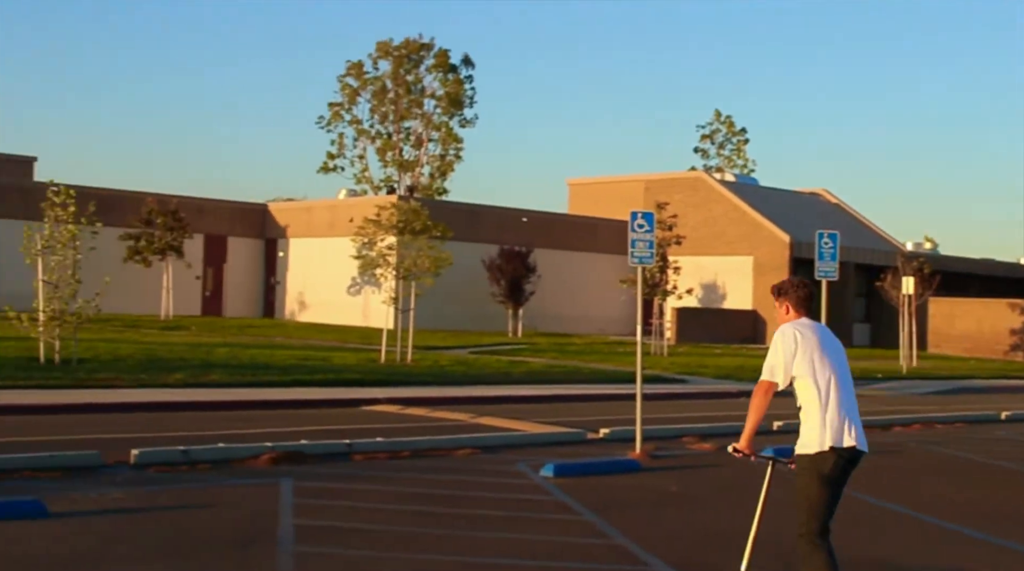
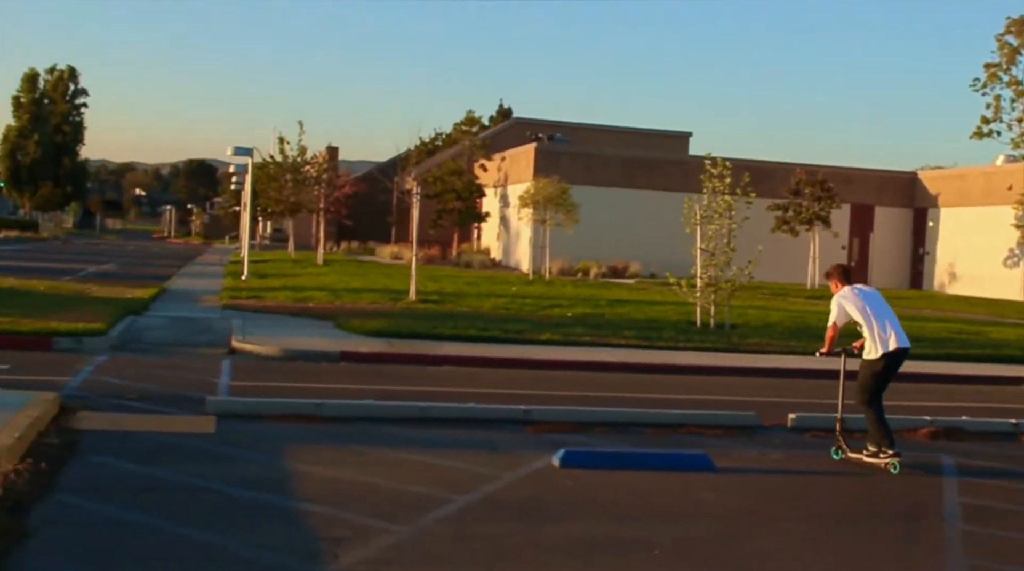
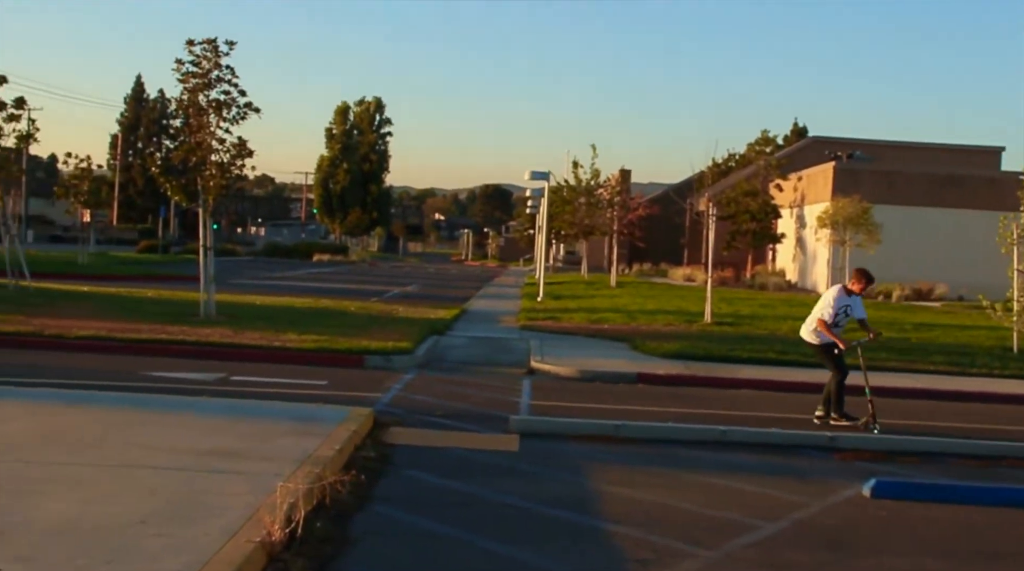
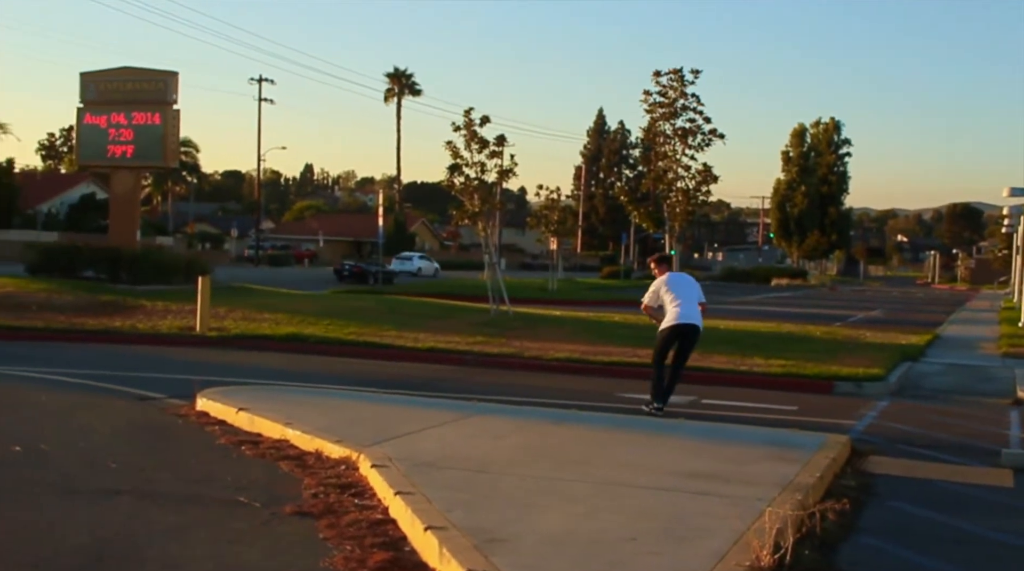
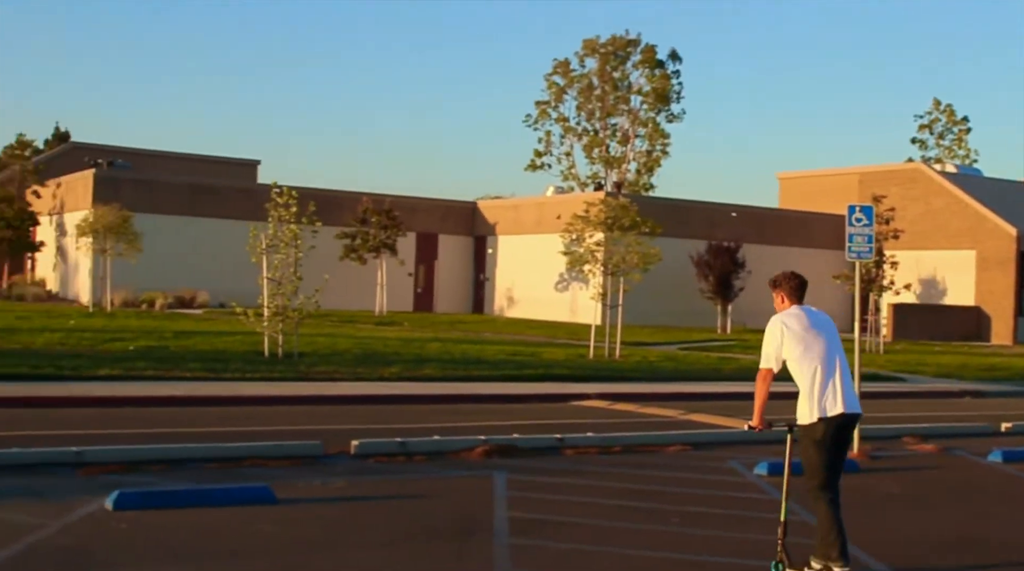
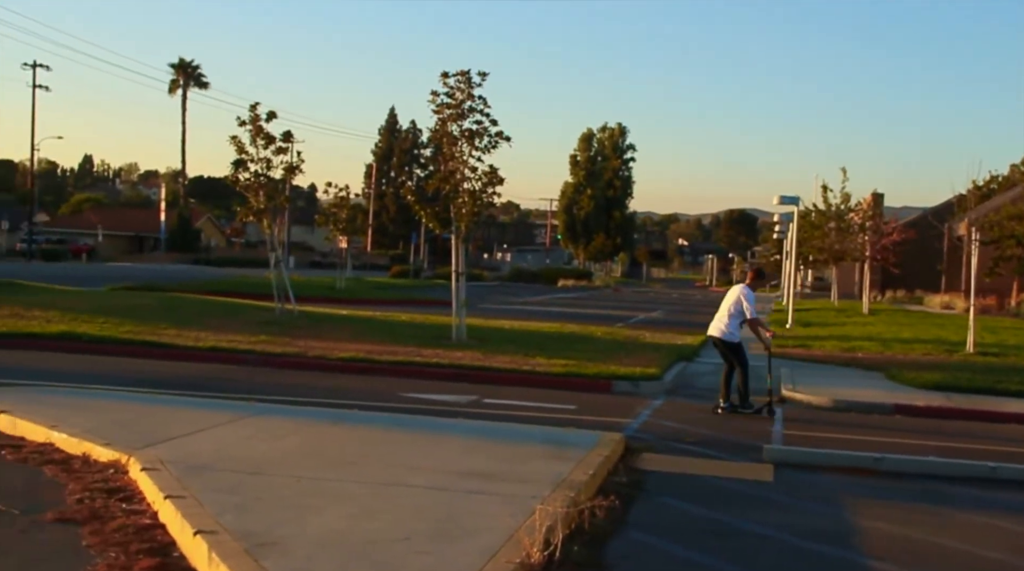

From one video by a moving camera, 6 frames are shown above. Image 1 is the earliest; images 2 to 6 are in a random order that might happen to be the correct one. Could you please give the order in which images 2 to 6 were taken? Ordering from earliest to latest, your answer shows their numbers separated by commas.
5, 2, 3, 6, 4
